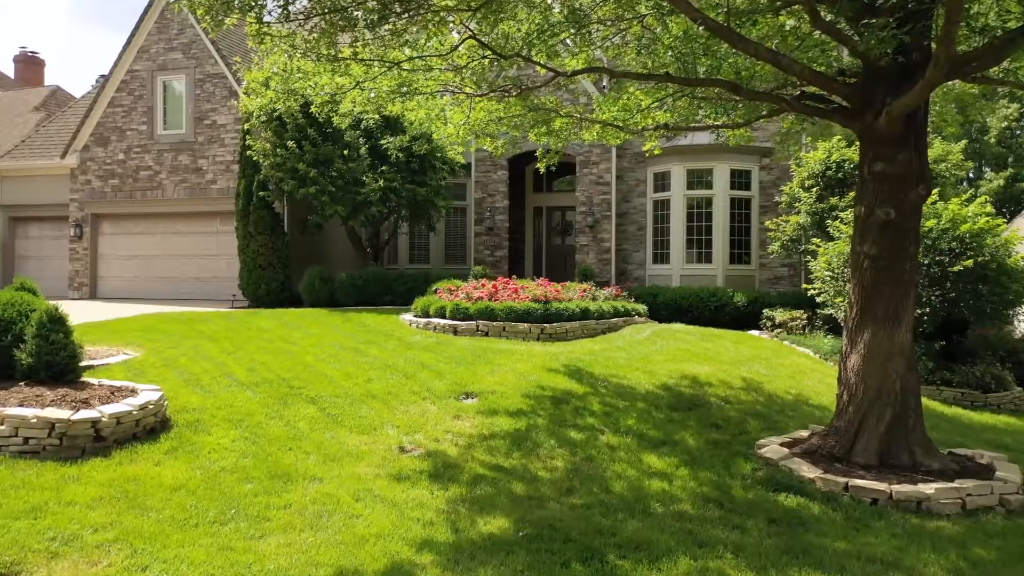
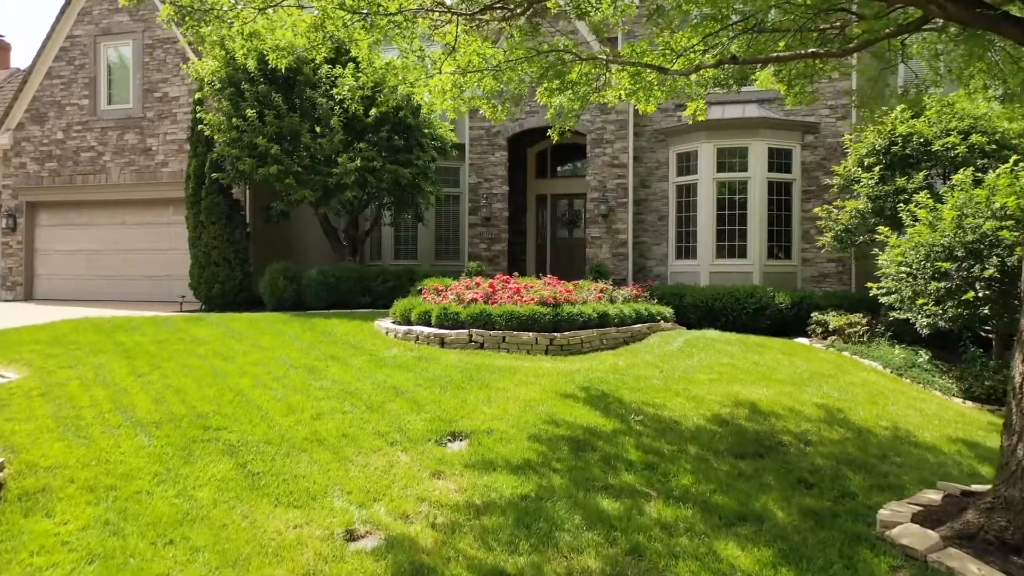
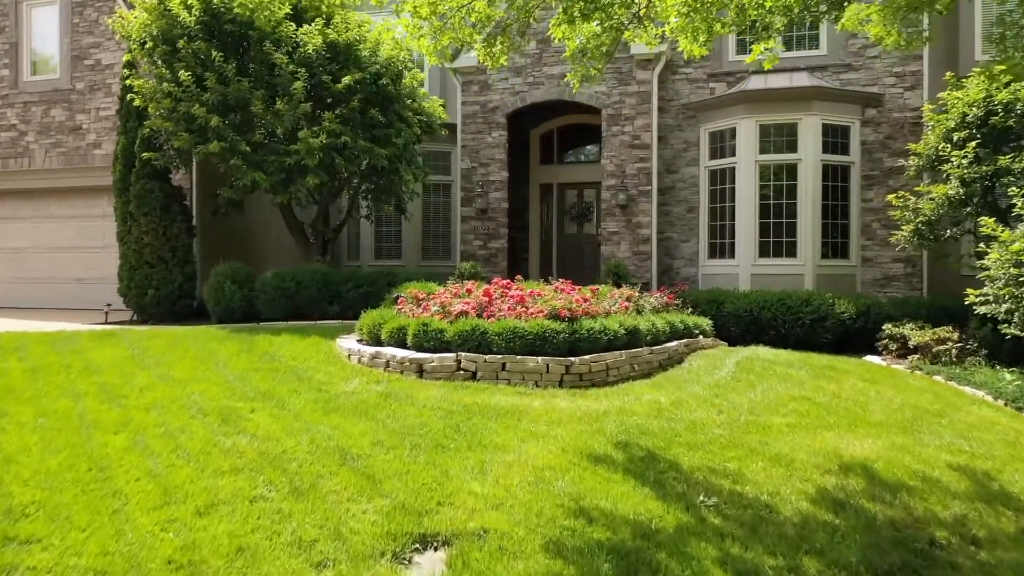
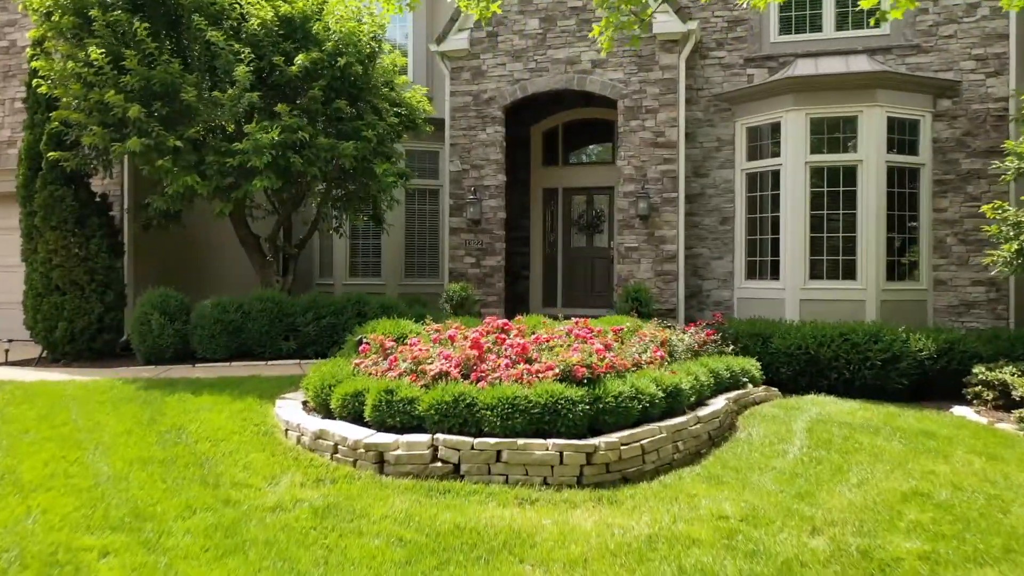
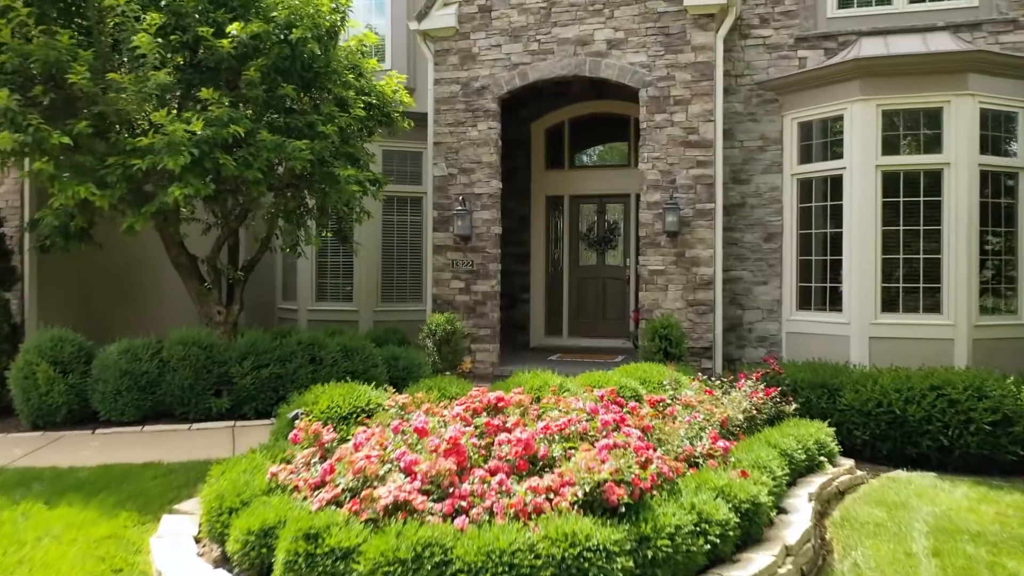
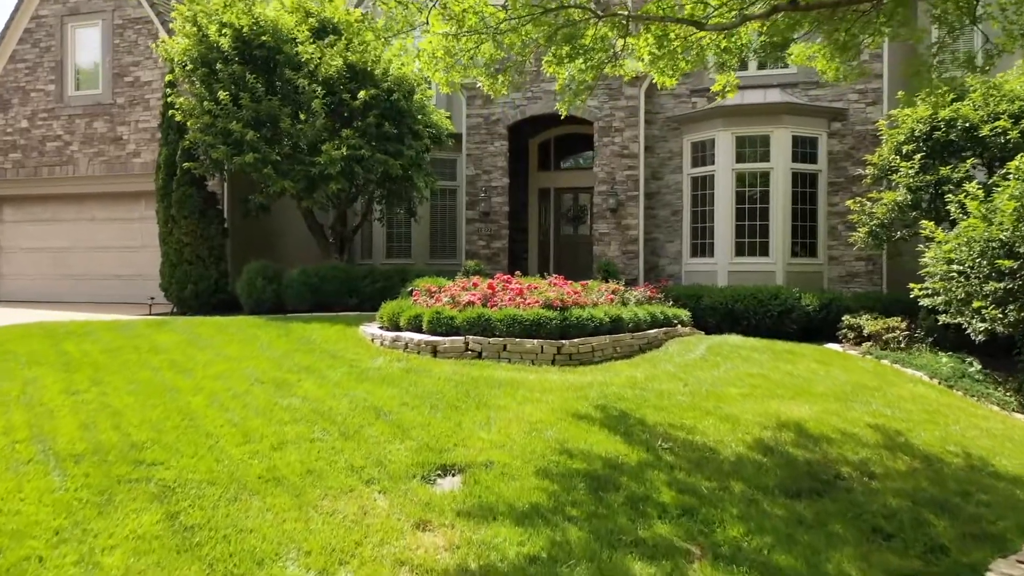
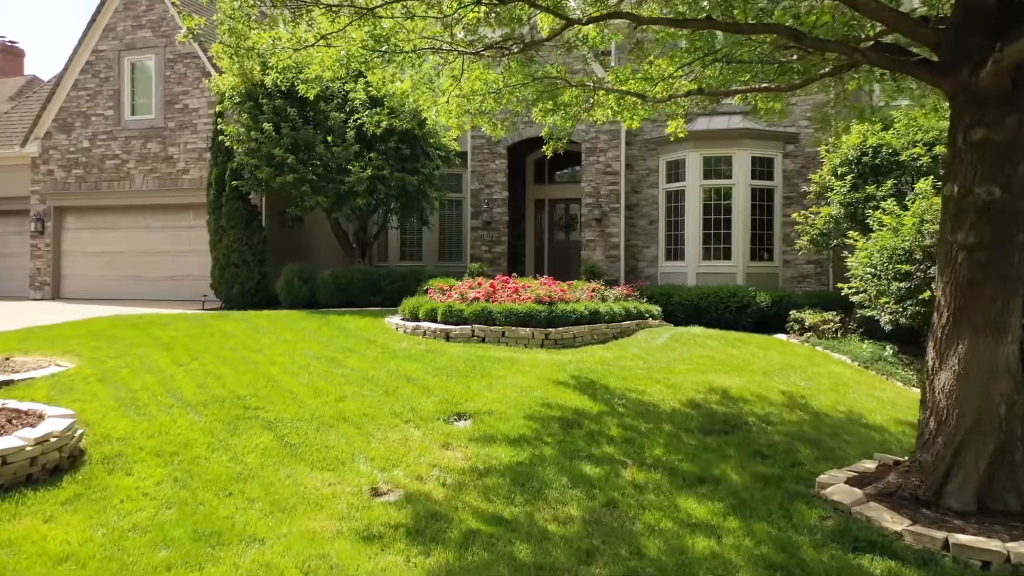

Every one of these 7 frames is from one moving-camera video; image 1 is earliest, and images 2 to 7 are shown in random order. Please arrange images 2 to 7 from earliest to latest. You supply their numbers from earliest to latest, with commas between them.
7, 2, 6, 3, 4, 5
